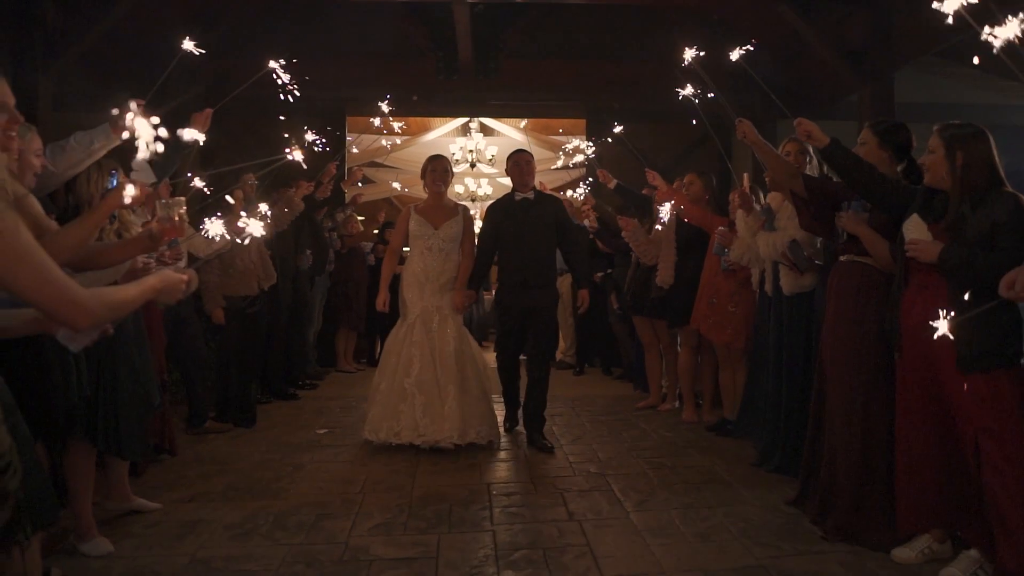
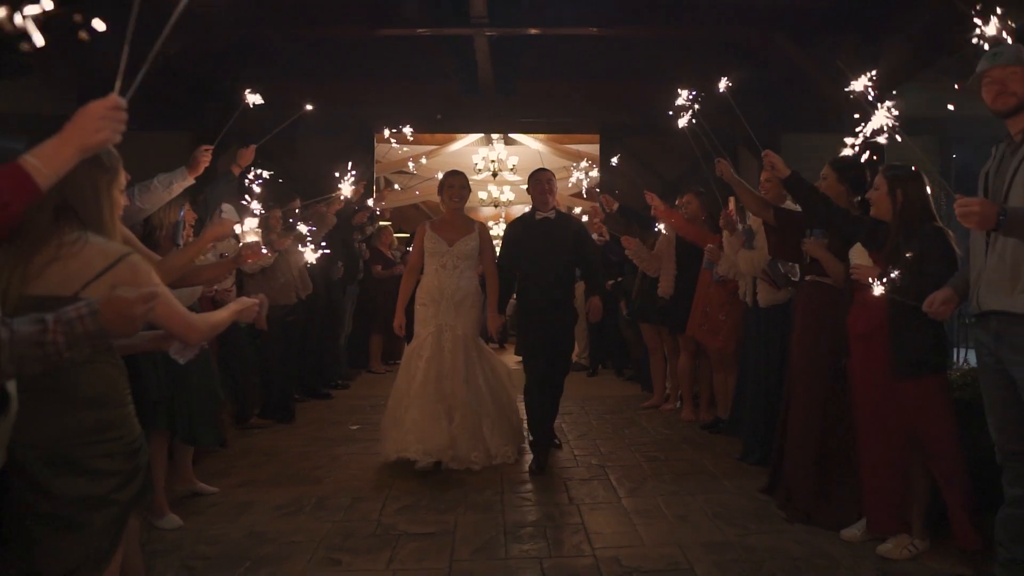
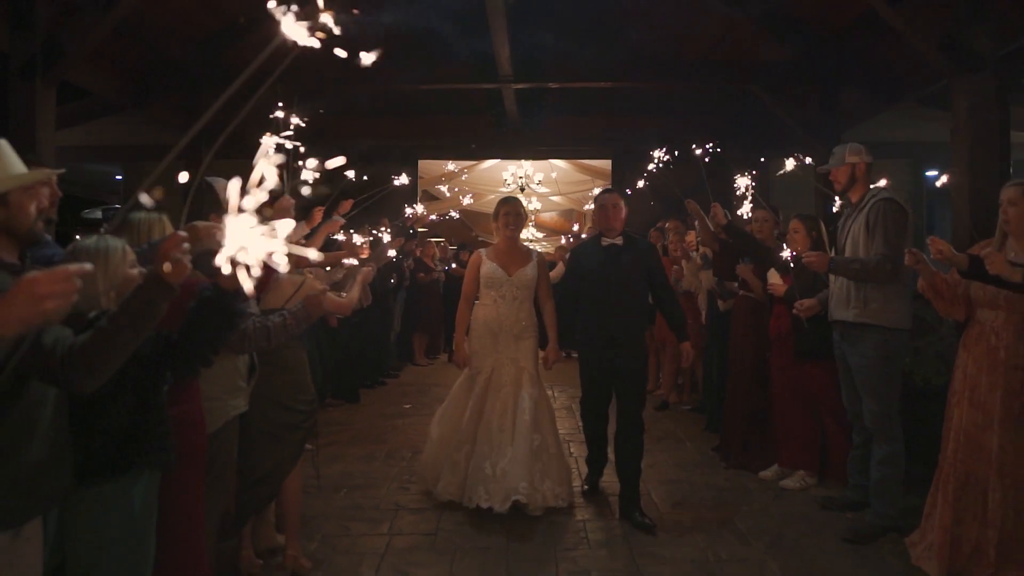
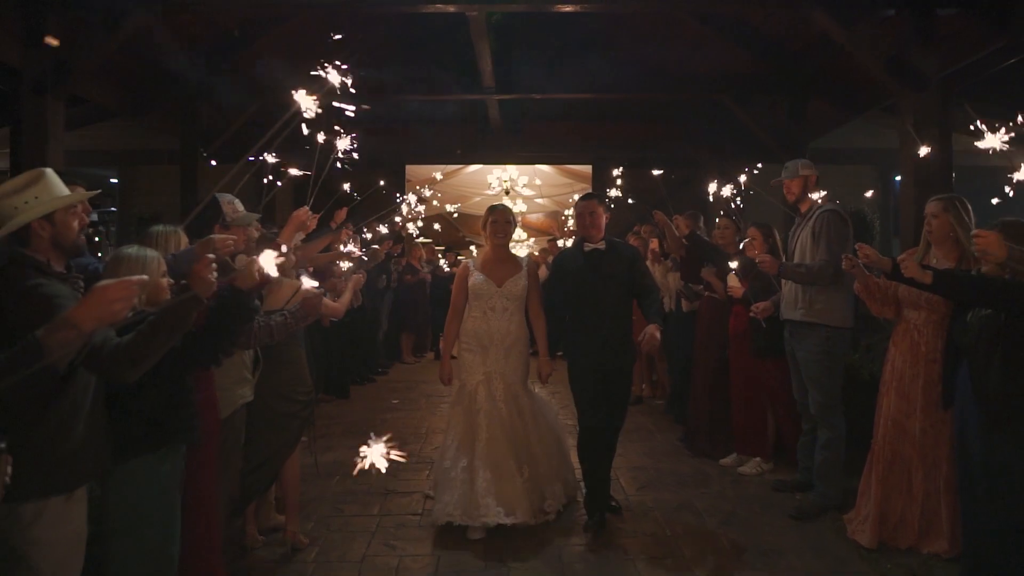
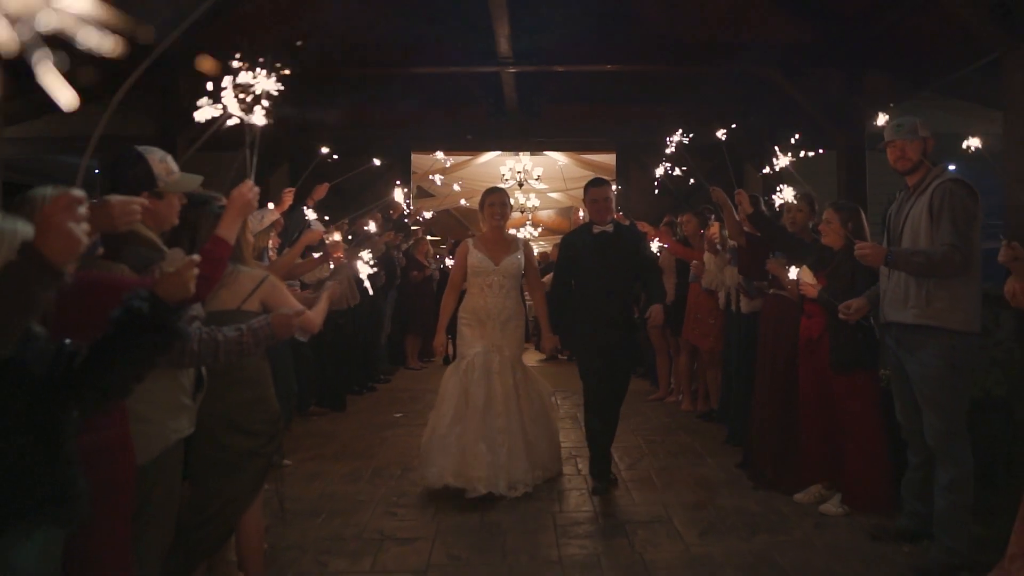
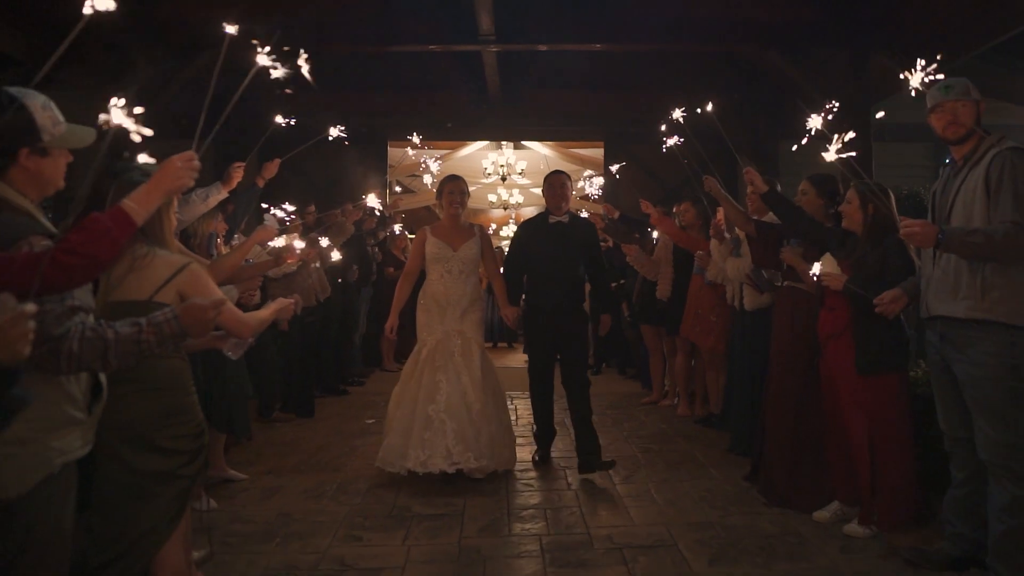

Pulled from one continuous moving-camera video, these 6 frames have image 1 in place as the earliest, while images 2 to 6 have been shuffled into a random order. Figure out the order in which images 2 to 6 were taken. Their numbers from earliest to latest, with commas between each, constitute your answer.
2, 6, 5, 3, 4
